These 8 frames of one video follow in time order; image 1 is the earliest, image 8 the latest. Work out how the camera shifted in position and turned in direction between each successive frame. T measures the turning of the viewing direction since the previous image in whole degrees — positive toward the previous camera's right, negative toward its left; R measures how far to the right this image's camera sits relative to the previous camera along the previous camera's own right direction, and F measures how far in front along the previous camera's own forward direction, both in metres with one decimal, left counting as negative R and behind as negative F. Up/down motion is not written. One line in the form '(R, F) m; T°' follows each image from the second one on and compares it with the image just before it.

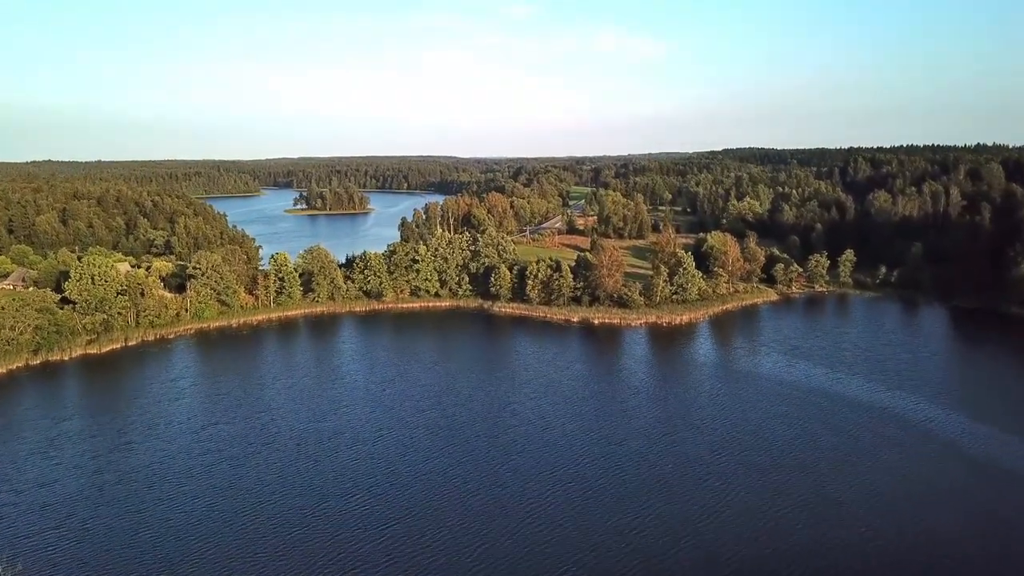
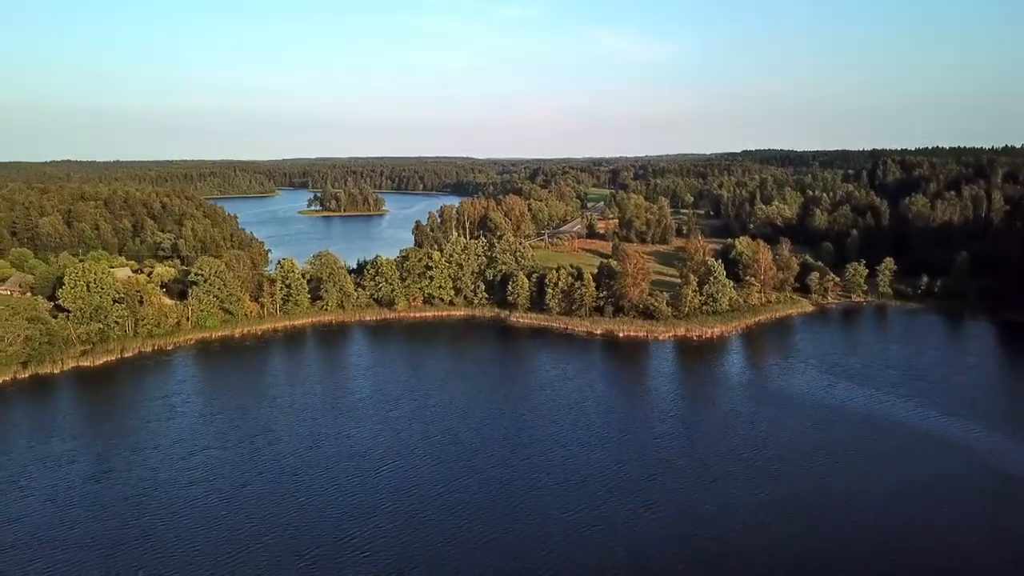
(-0.2, +3.2) m; -1°
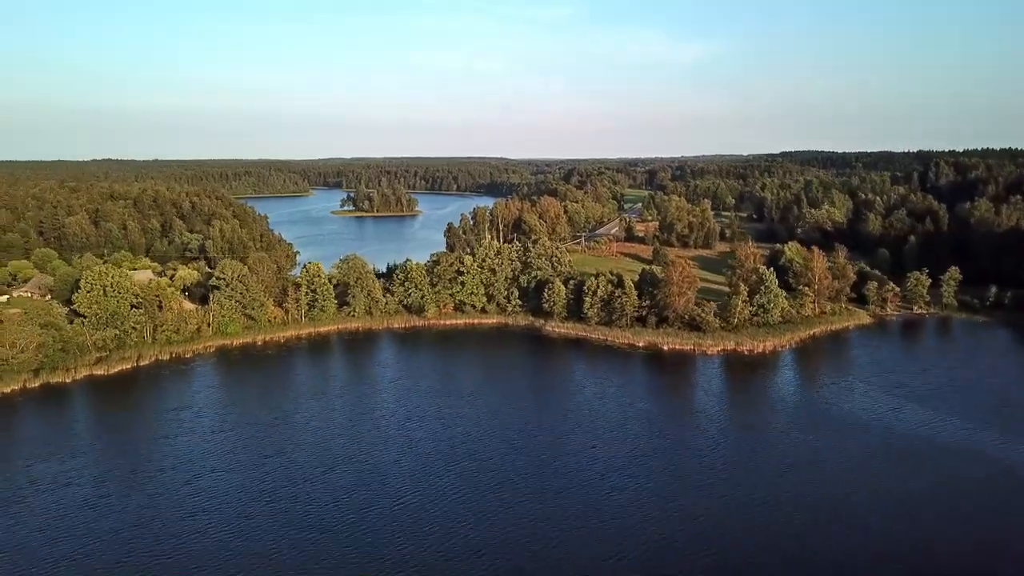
(-0.2, +3.0) m; -2°
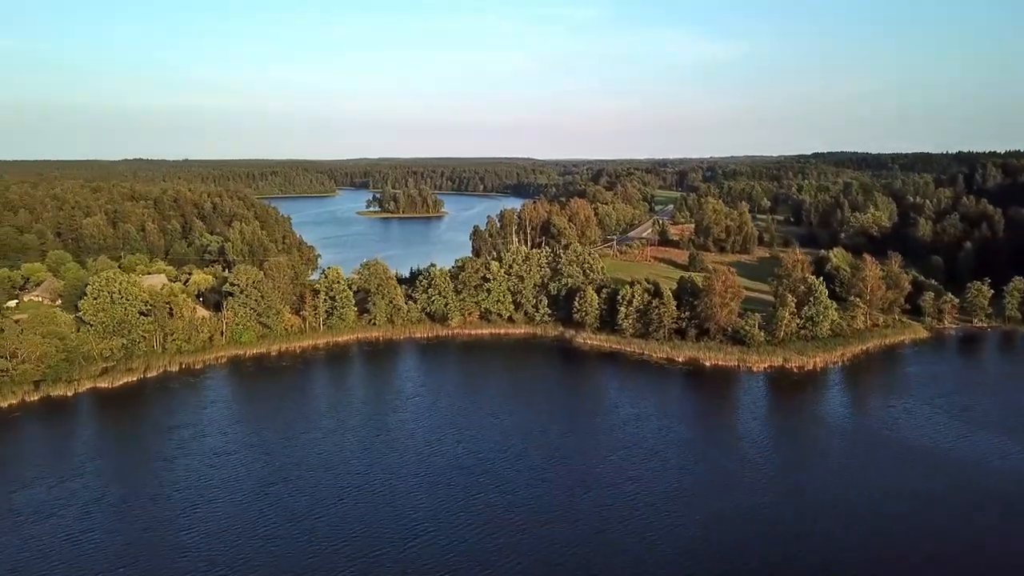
(-0.2, +3.0) m; -2°
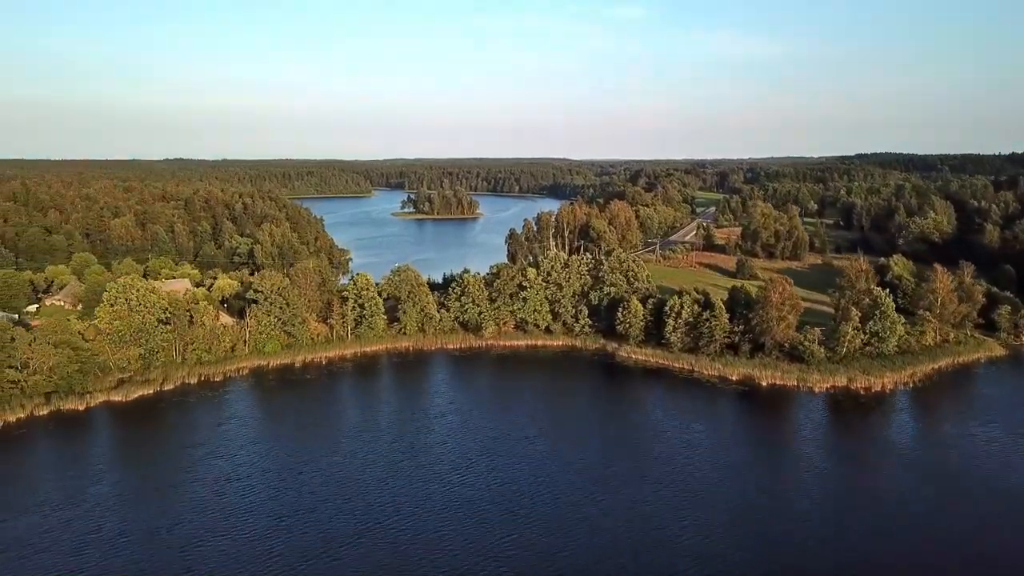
(-0.2, +3.0) m; -2°
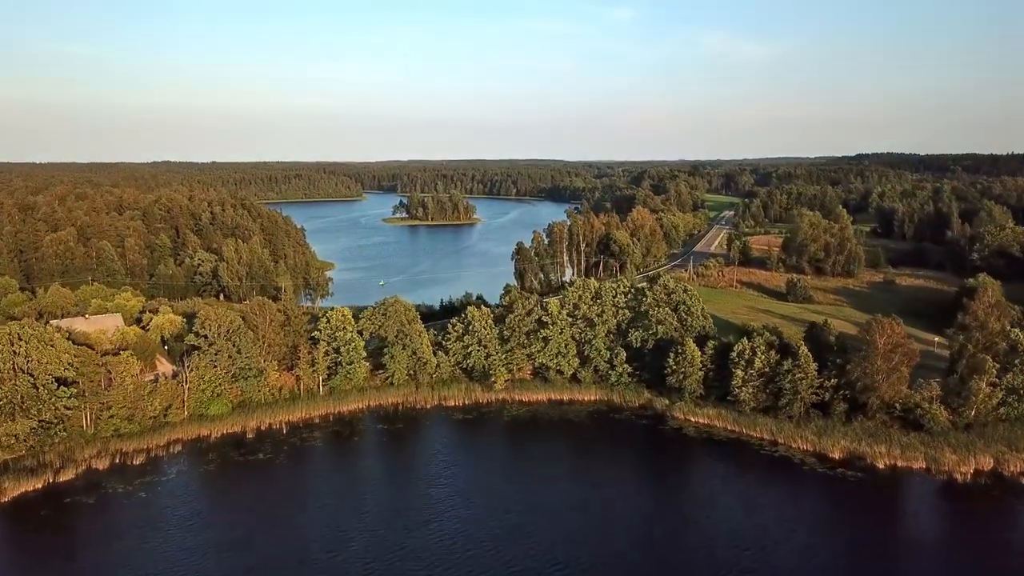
(-1.1, +10.5) m; 0°
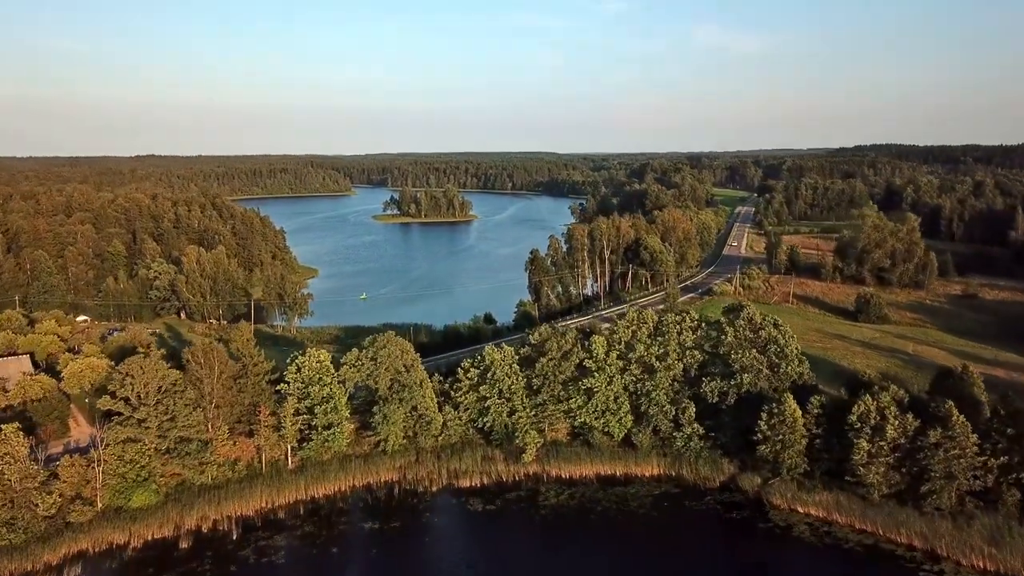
(-1.5, +9.6) m; +1°
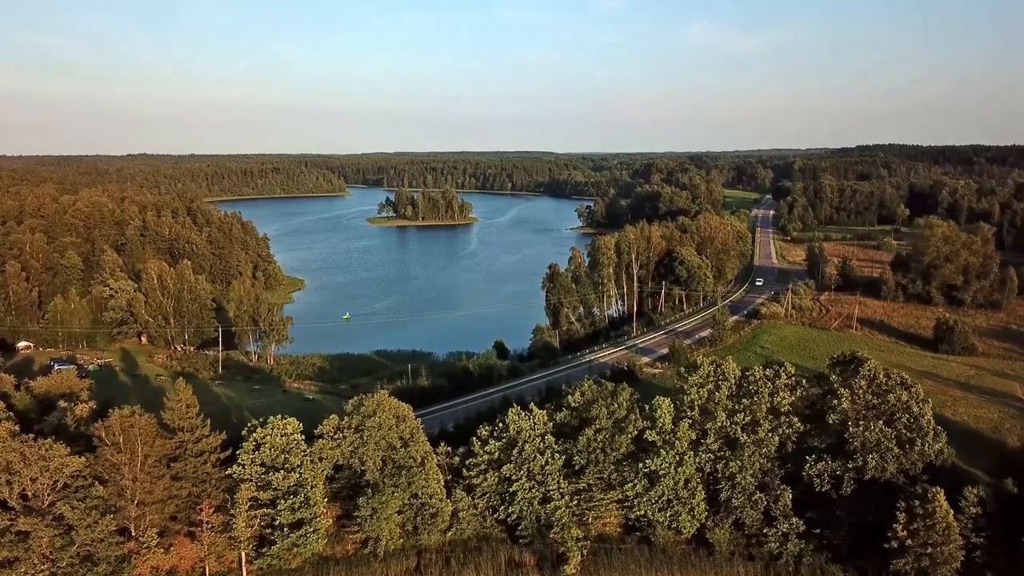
(-1.0, +7.6) m; 0°
